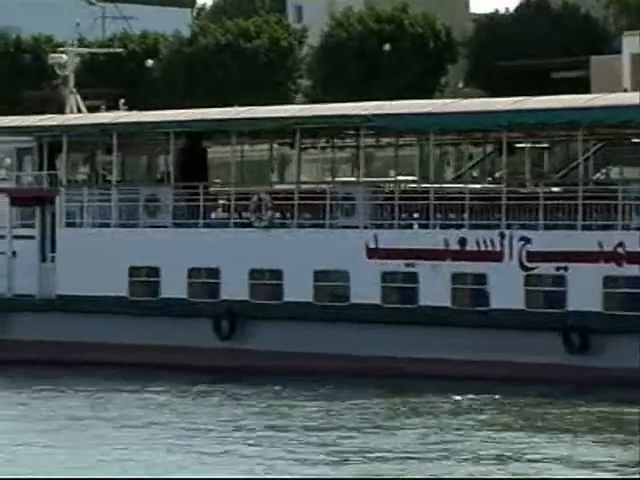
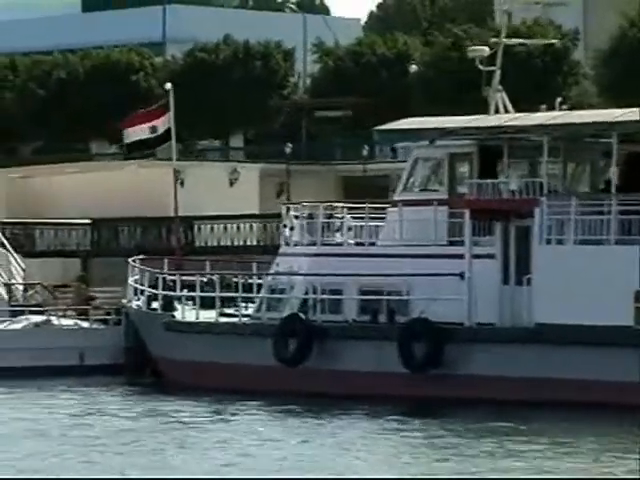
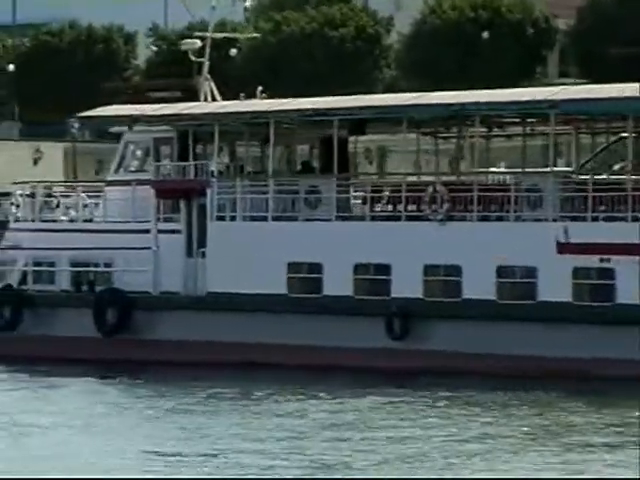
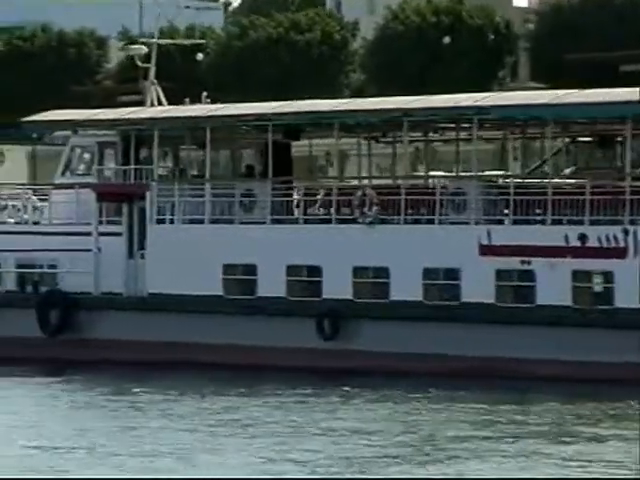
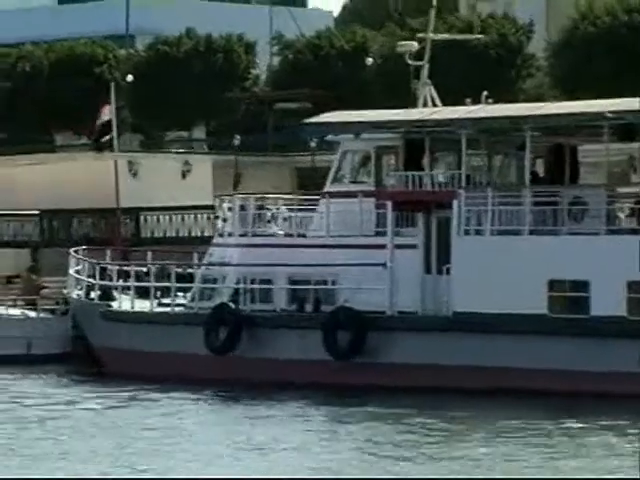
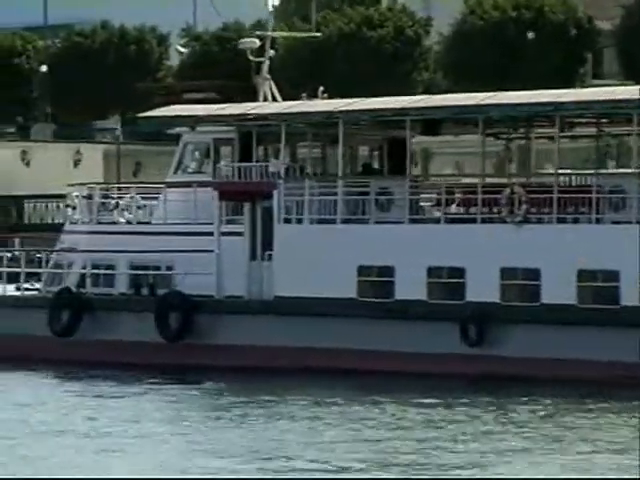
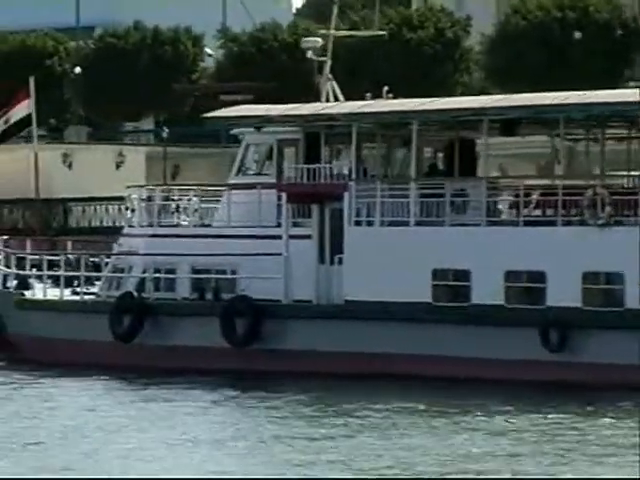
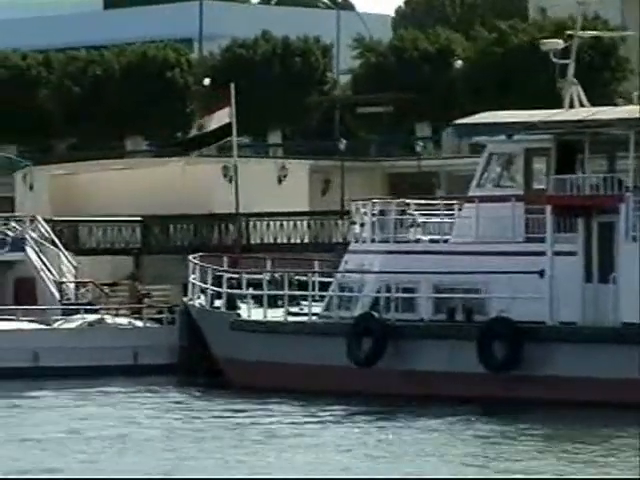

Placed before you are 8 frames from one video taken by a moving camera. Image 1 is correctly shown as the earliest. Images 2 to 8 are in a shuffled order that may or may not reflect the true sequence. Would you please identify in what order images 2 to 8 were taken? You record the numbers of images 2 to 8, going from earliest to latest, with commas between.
4, 3, 6, 7, 5, 2, 8
